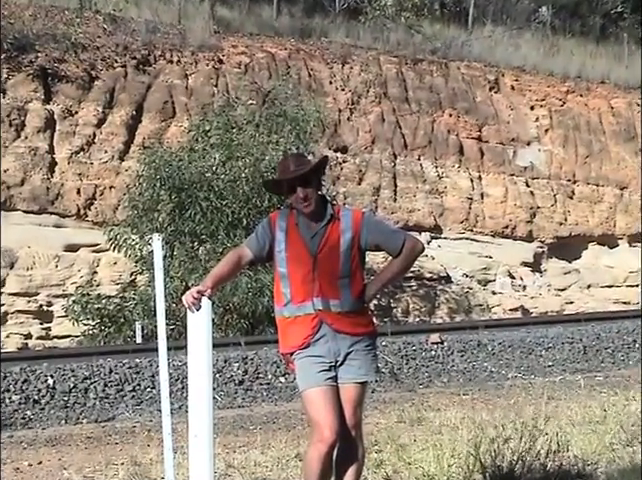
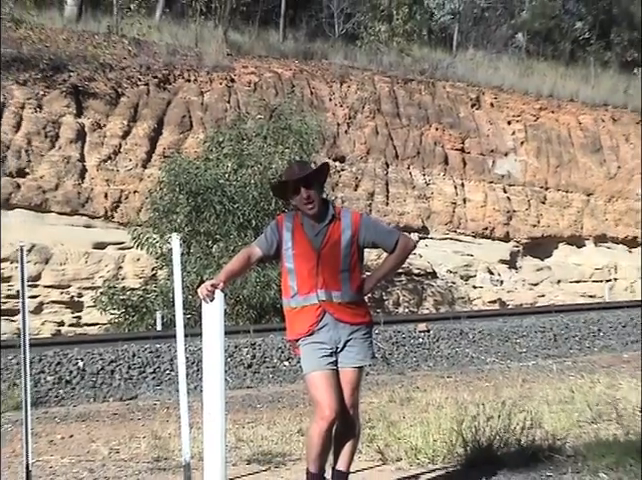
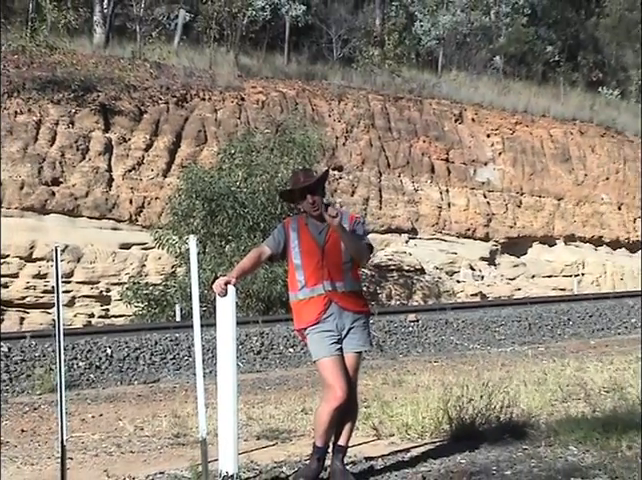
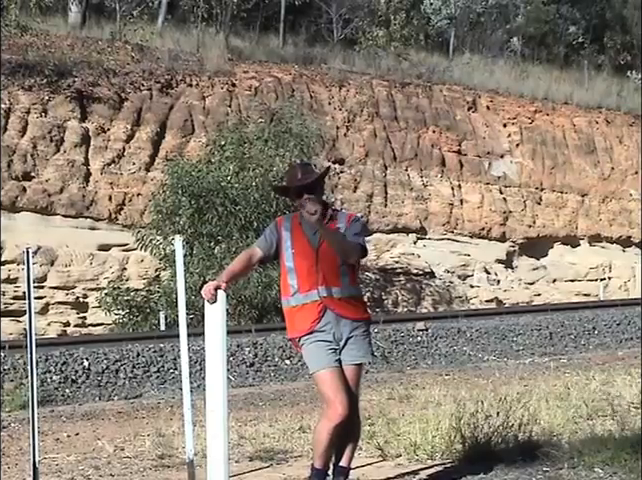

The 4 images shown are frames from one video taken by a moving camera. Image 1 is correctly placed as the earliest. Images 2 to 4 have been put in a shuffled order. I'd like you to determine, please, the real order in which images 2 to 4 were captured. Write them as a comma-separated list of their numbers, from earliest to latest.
2, 3, 4
